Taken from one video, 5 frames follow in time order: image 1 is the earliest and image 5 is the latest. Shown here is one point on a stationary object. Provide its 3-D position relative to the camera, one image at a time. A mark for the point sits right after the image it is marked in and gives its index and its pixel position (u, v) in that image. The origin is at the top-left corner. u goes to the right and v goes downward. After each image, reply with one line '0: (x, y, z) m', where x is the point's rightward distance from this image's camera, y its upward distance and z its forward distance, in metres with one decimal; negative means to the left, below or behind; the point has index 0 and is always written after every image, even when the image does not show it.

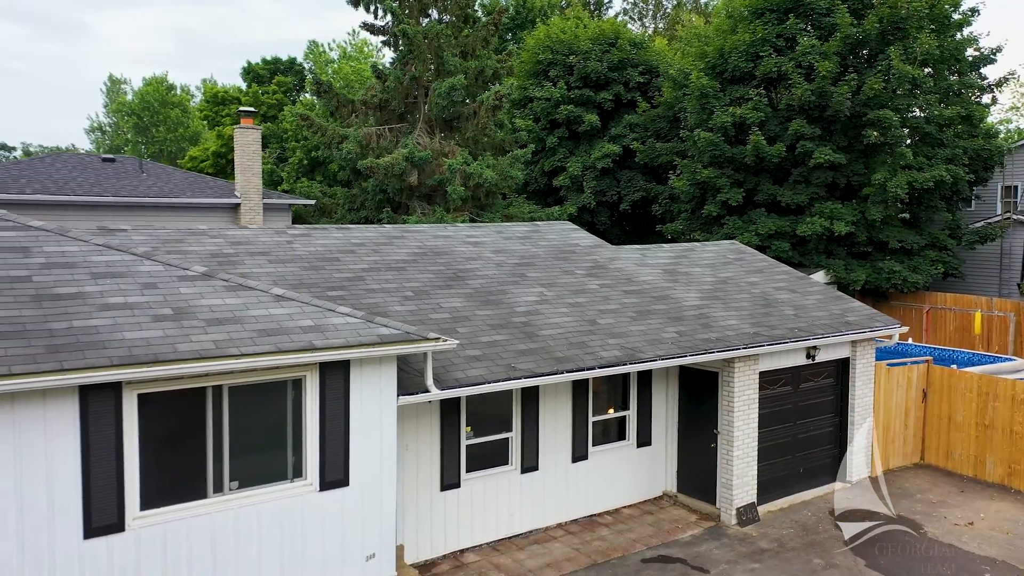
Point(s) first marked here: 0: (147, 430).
0: (-2.7, -1.0, +5.9) m
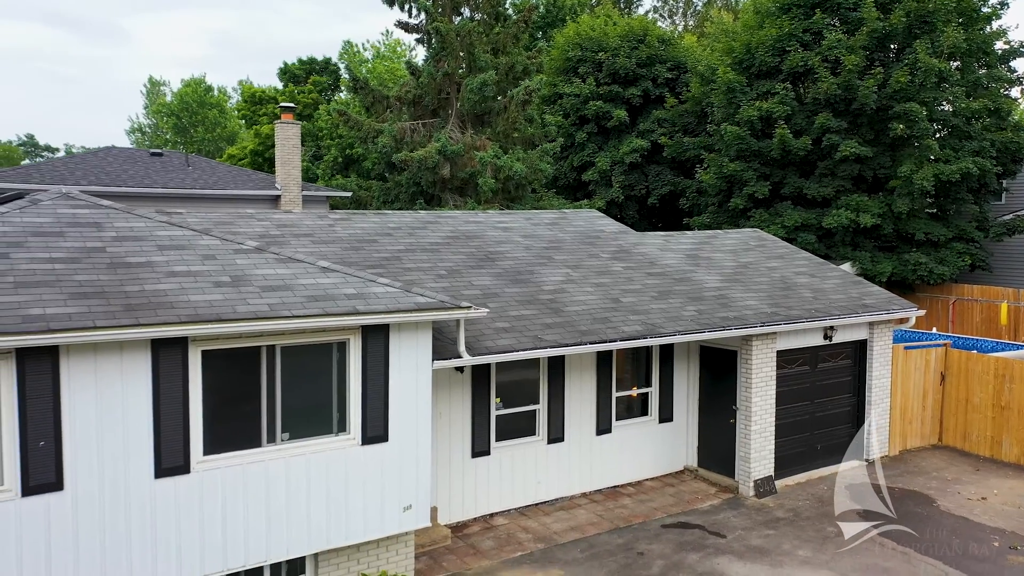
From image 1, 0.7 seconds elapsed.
0: (-2.5, -0.8, +6.6) m
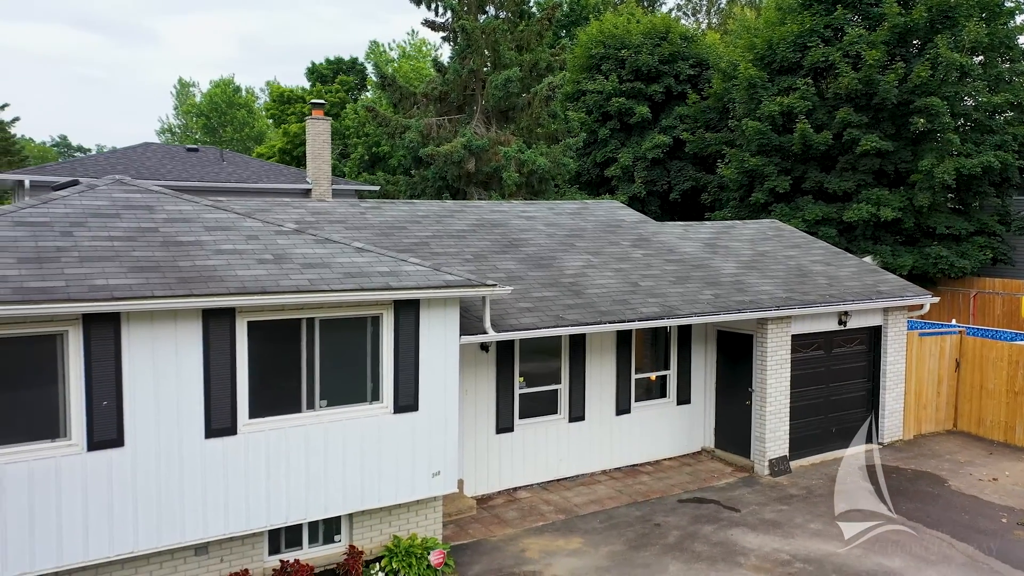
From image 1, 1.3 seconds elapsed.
0: (-2.3, -0.6, +7.1) m
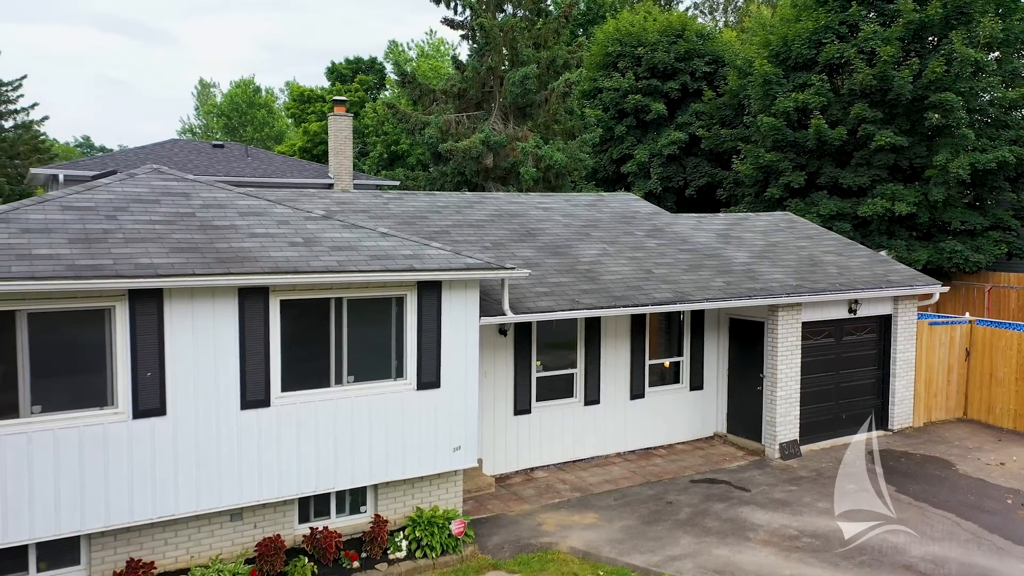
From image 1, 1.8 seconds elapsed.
0: (-2.1, -0.4, +7.5) m
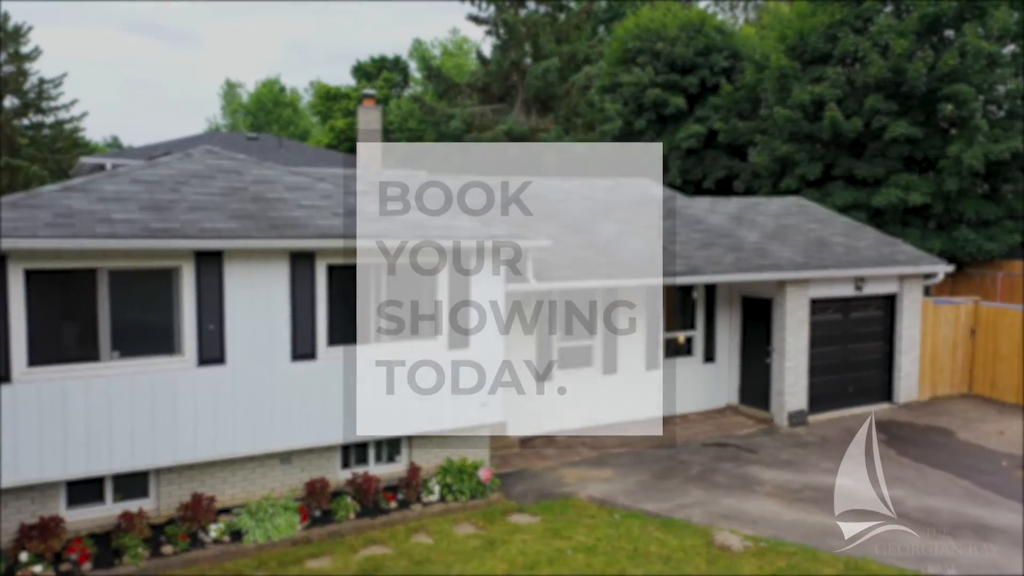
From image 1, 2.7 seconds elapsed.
0: (-1.8, 0.0, +8.3) m
